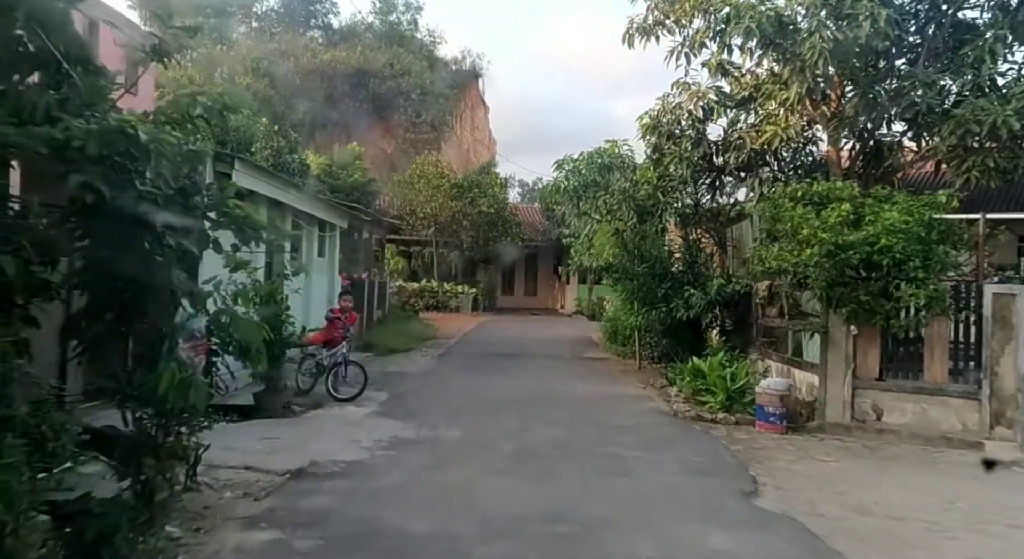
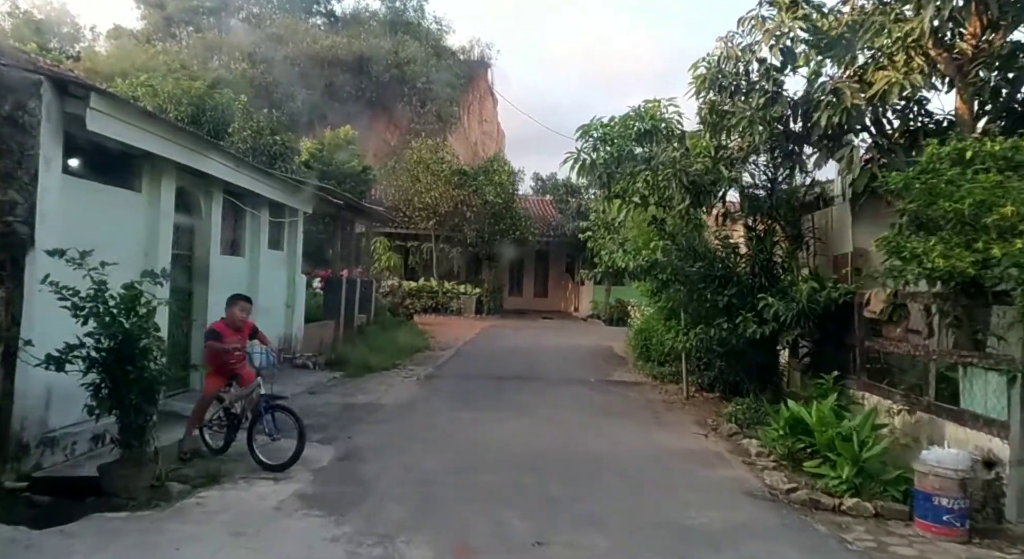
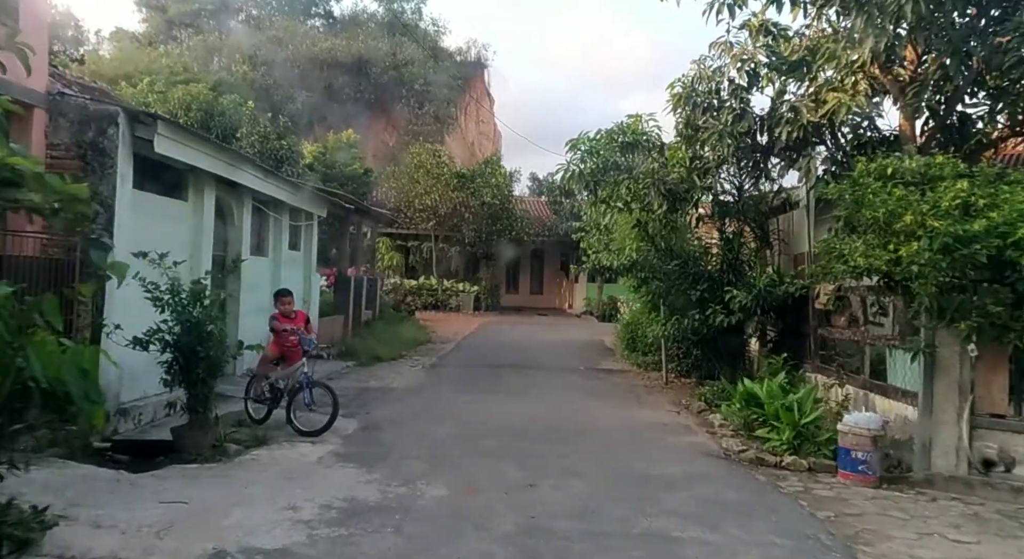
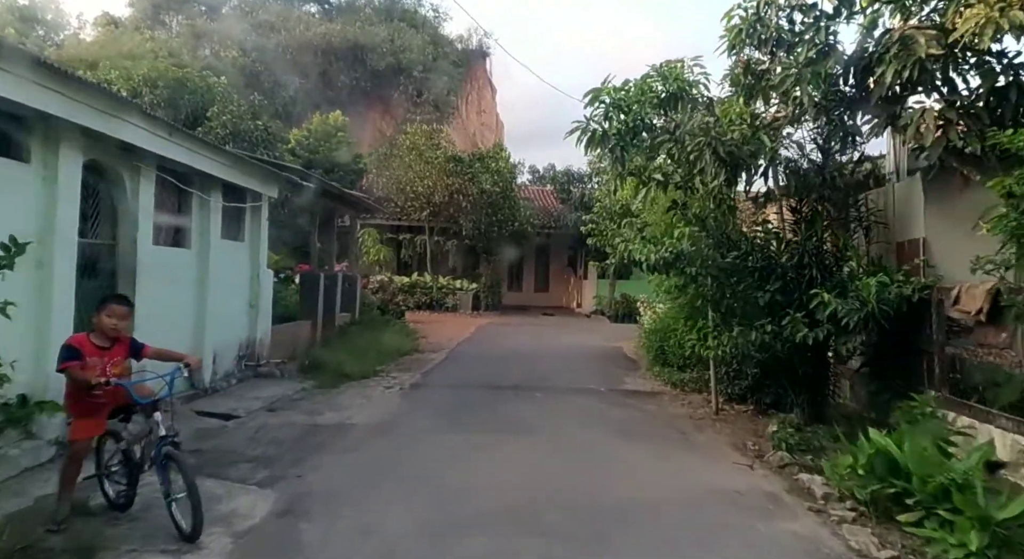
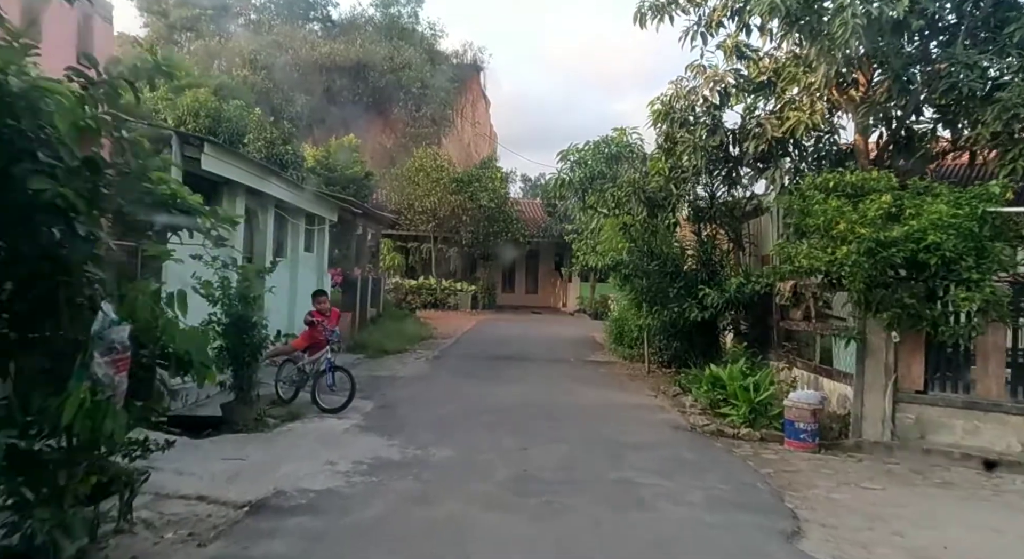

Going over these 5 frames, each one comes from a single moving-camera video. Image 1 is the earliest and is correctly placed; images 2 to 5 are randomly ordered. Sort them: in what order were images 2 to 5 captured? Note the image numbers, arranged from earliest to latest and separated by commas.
5, 3, 2, 4
